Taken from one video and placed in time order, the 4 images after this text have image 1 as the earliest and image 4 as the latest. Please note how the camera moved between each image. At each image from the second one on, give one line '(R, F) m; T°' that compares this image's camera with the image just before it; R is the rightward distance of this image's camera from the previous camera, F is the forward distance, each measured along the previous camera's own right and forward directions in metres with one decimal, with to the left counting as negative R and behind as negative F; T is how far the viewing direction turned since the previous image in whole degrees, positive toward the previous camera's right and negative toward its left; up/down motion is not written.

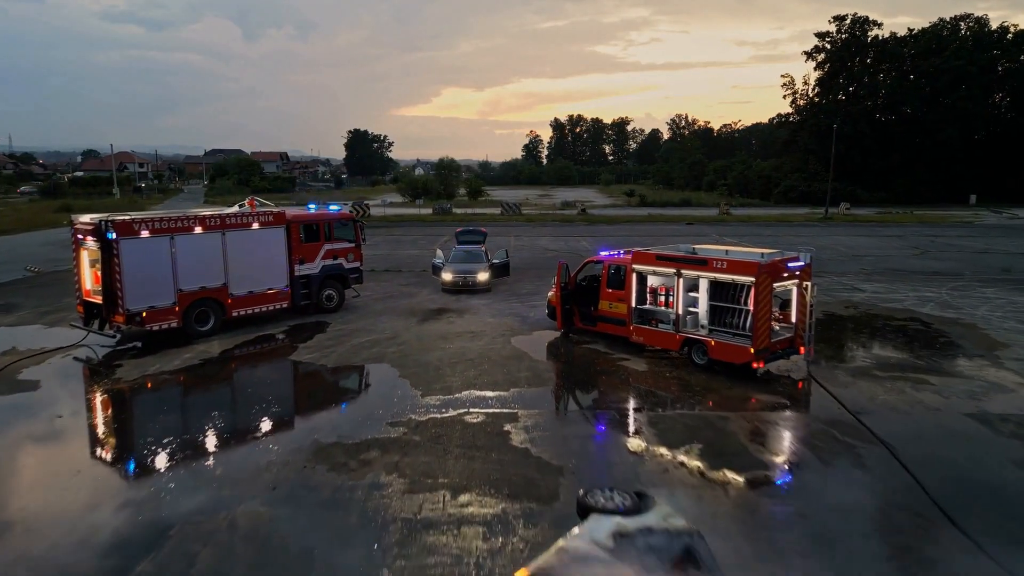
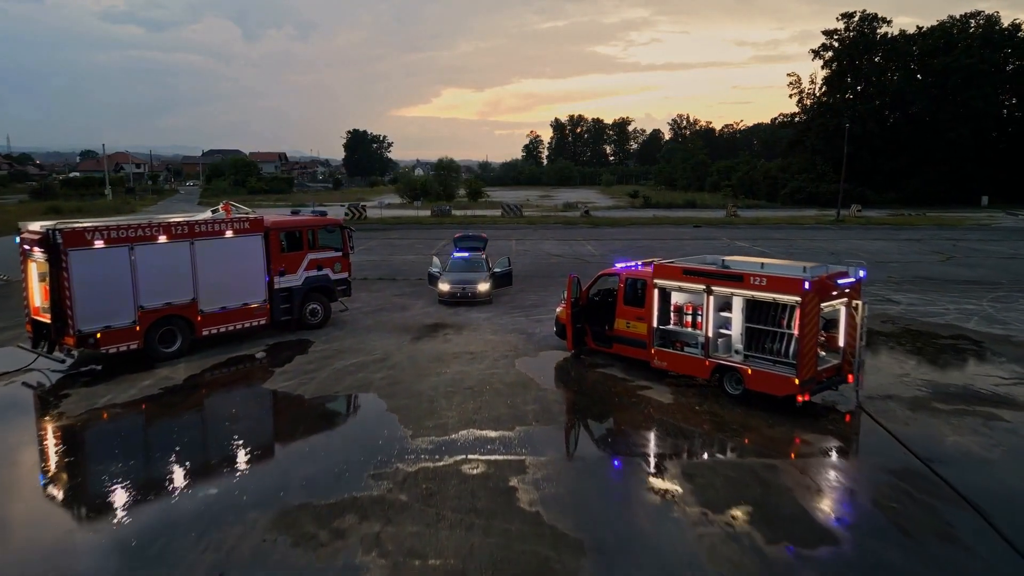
(-0.1, +1.5) m; 0°
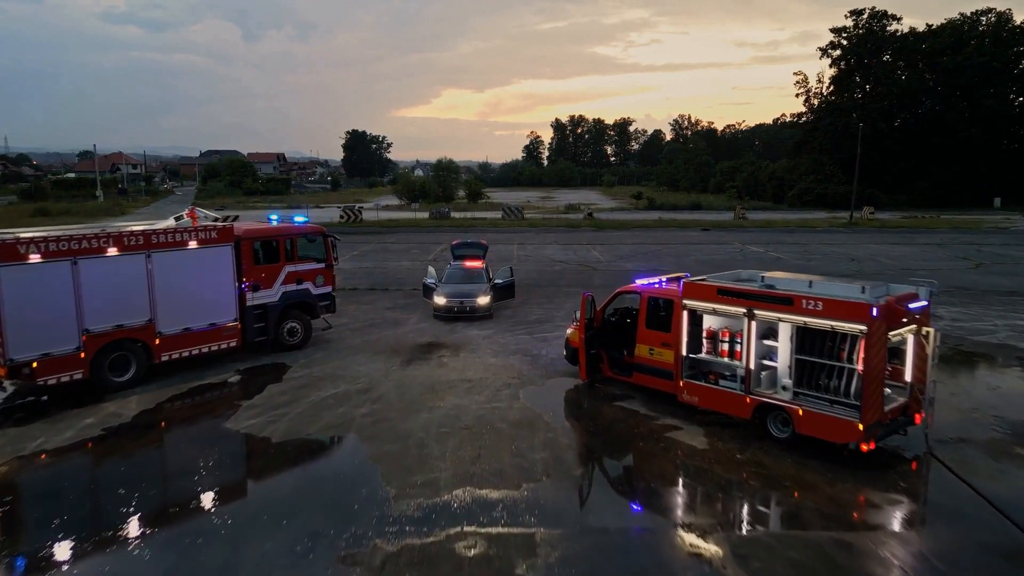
(-0.1, +1.6) m; 0°
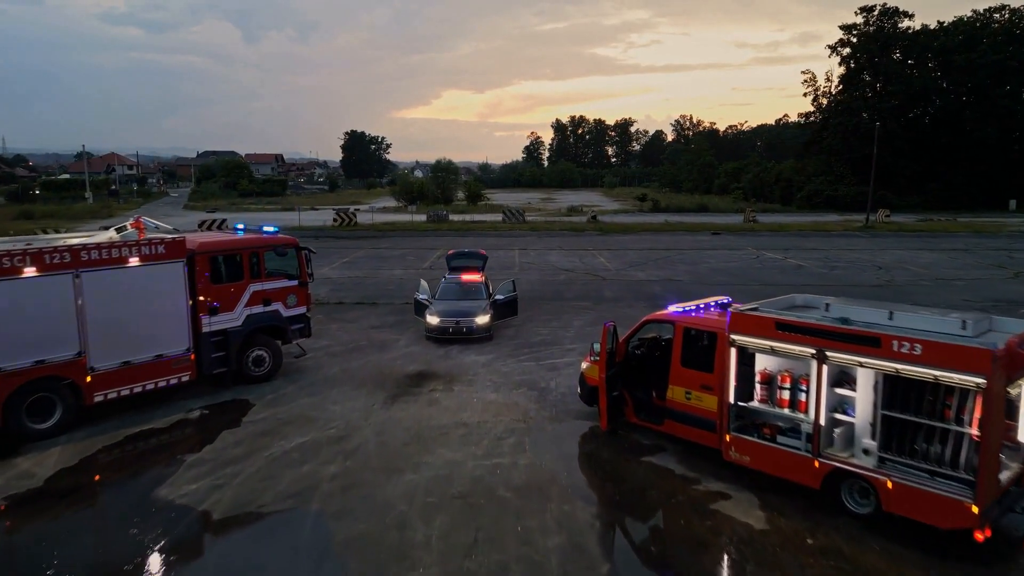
(-0.1, +1.8) m; 0°
